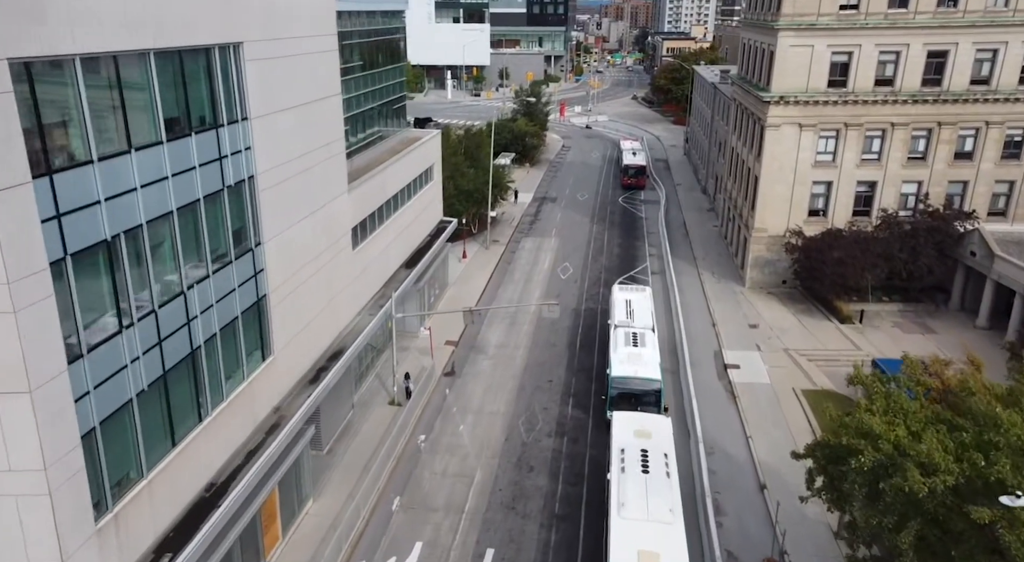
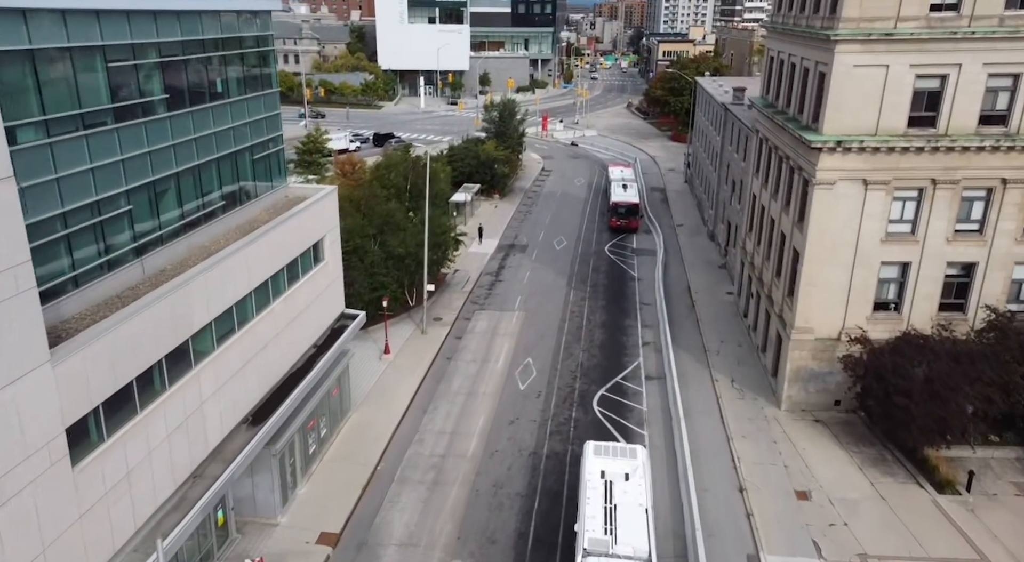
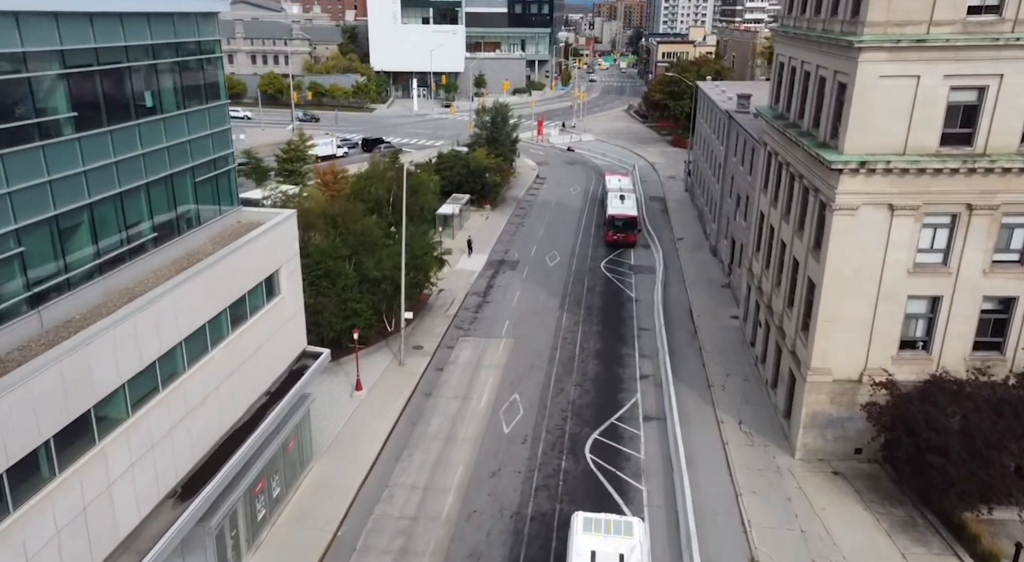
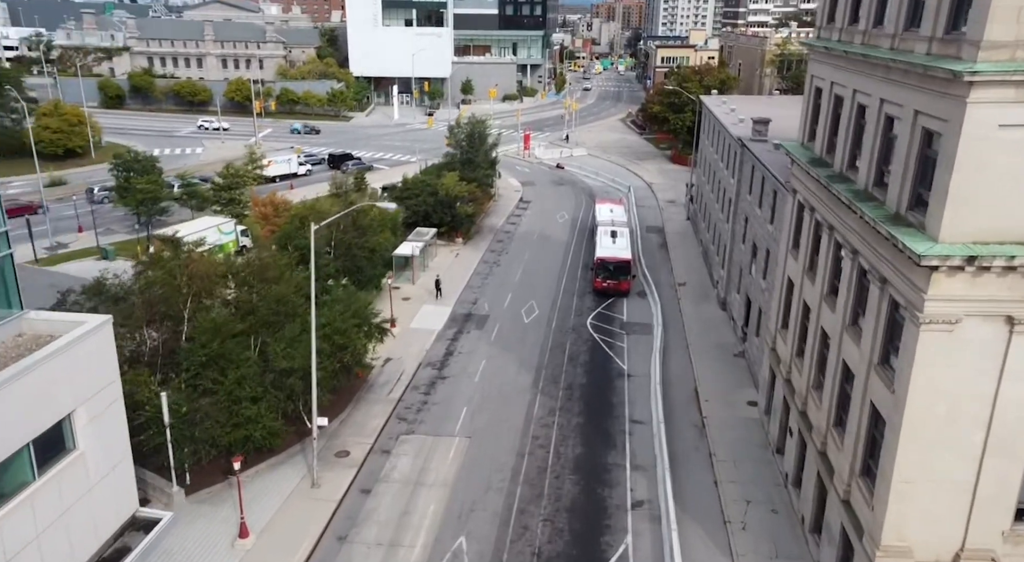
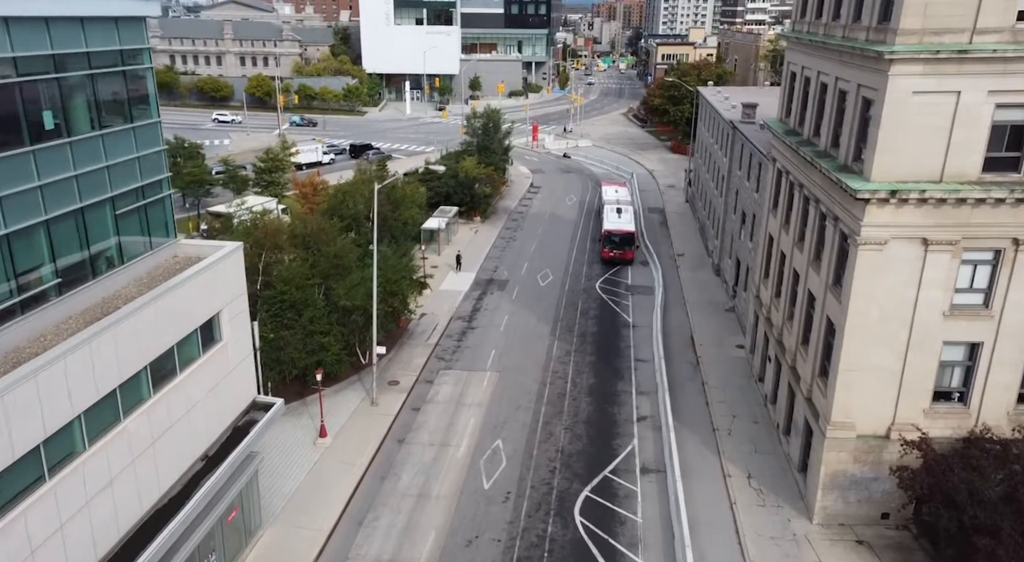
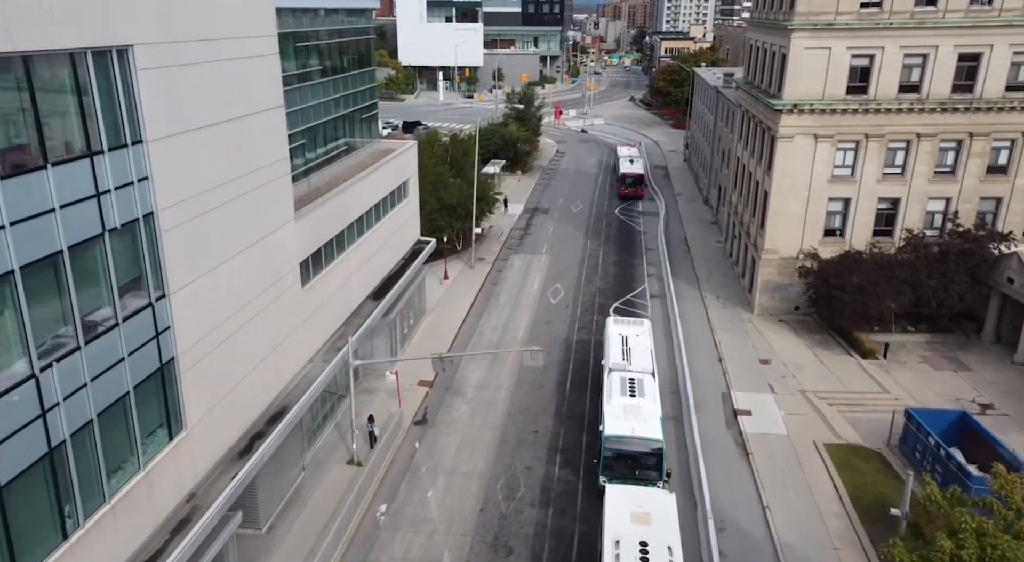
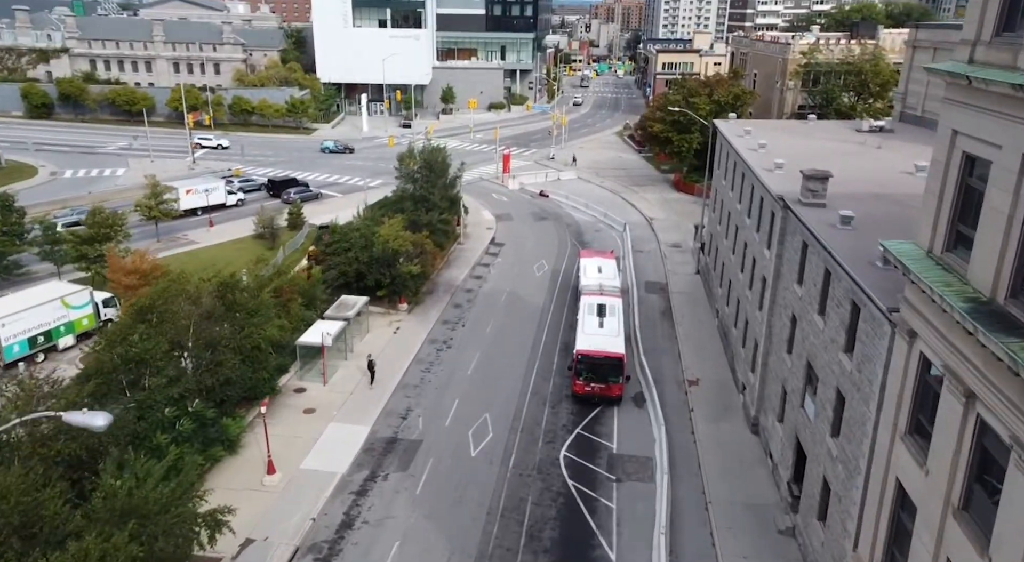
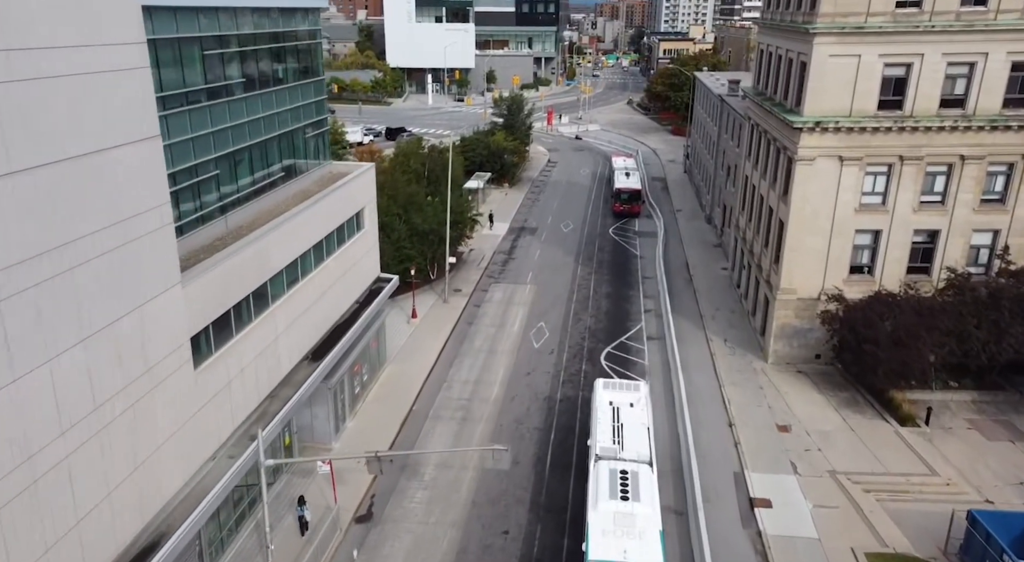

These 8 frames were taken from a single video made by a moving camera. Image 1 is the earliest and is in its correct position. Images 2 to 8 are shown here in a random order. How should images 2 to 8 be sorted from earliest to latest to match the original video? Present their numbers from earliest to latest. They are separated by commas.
6, 8, 2, 3, 5, 4, 7
